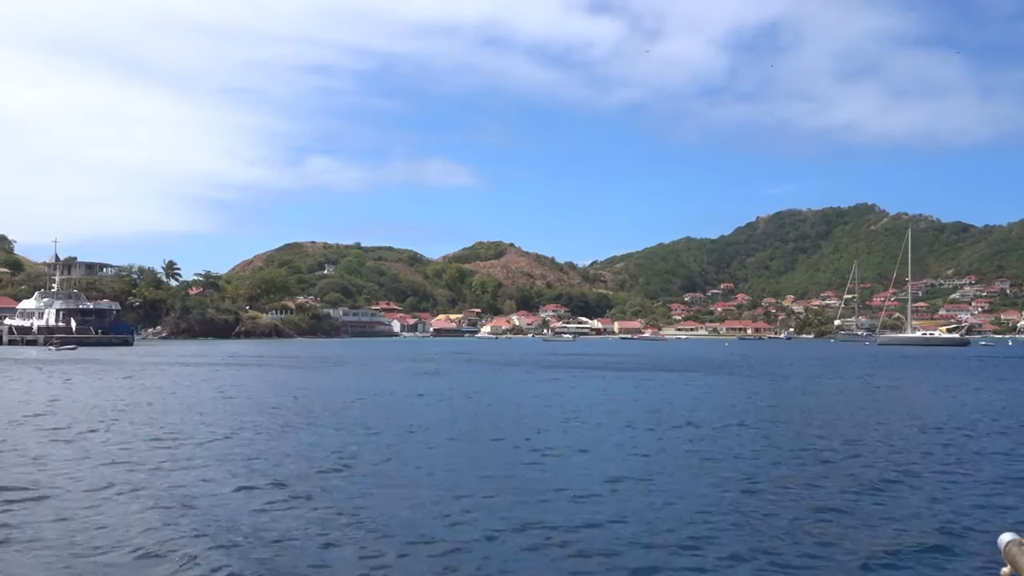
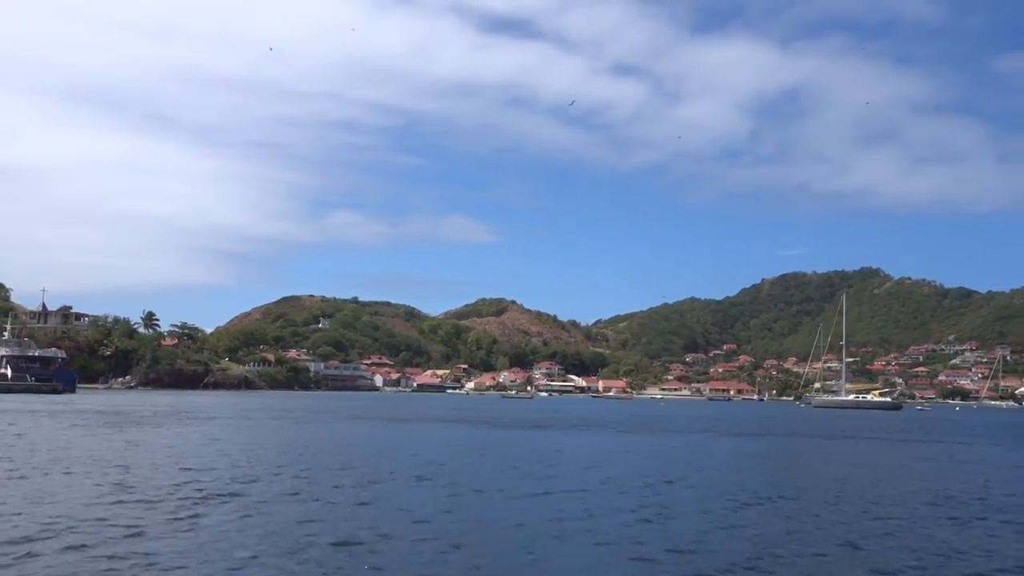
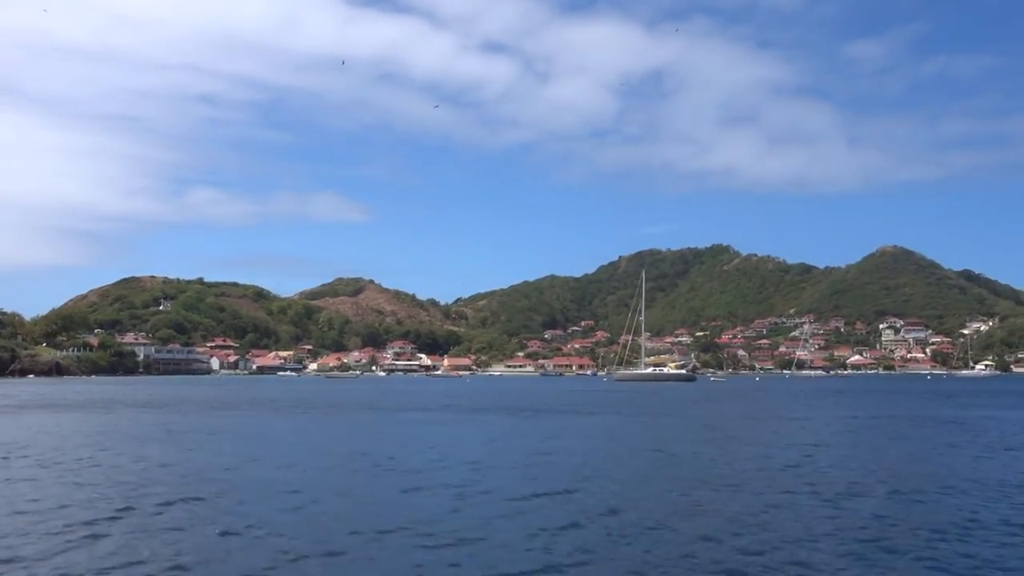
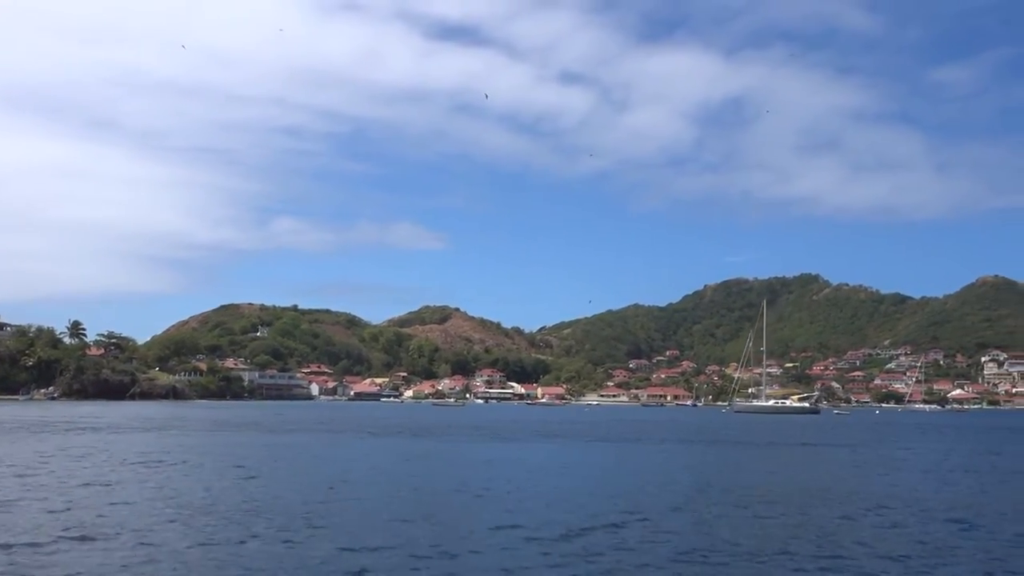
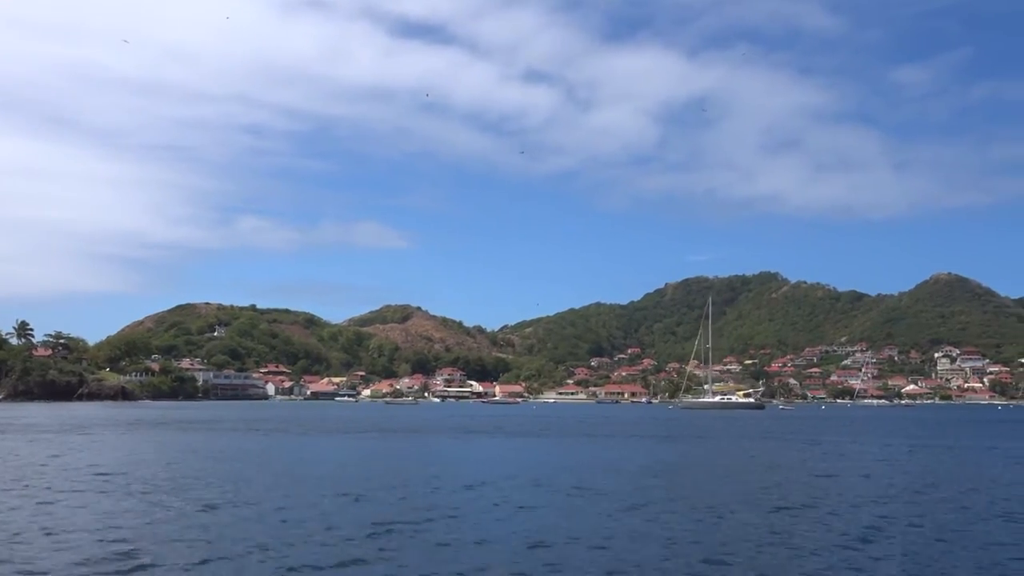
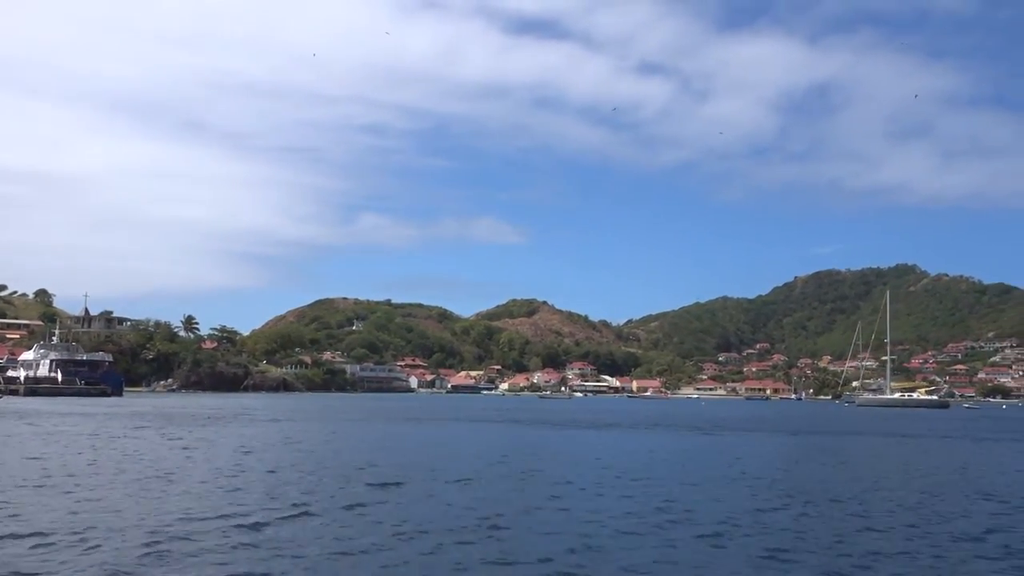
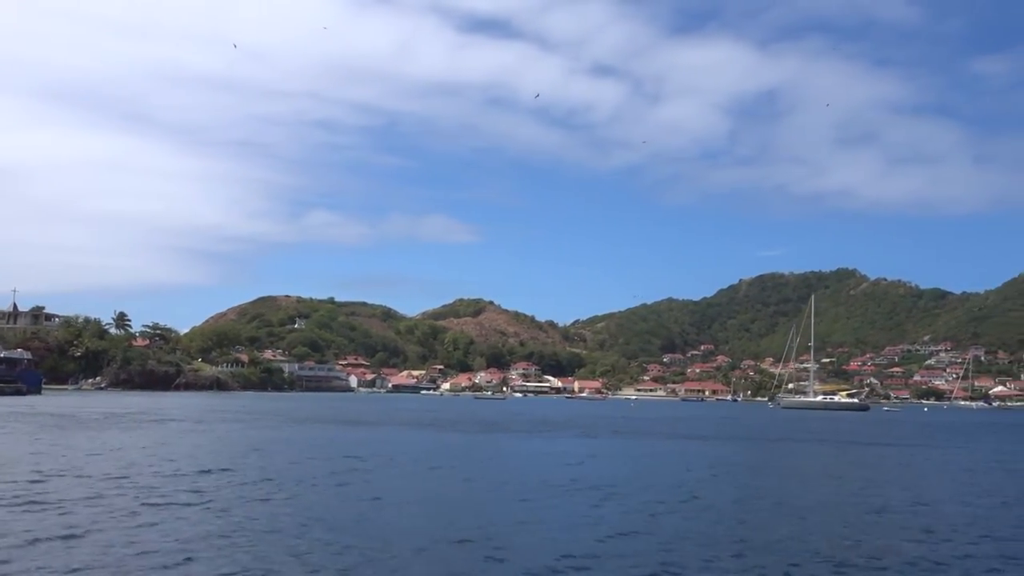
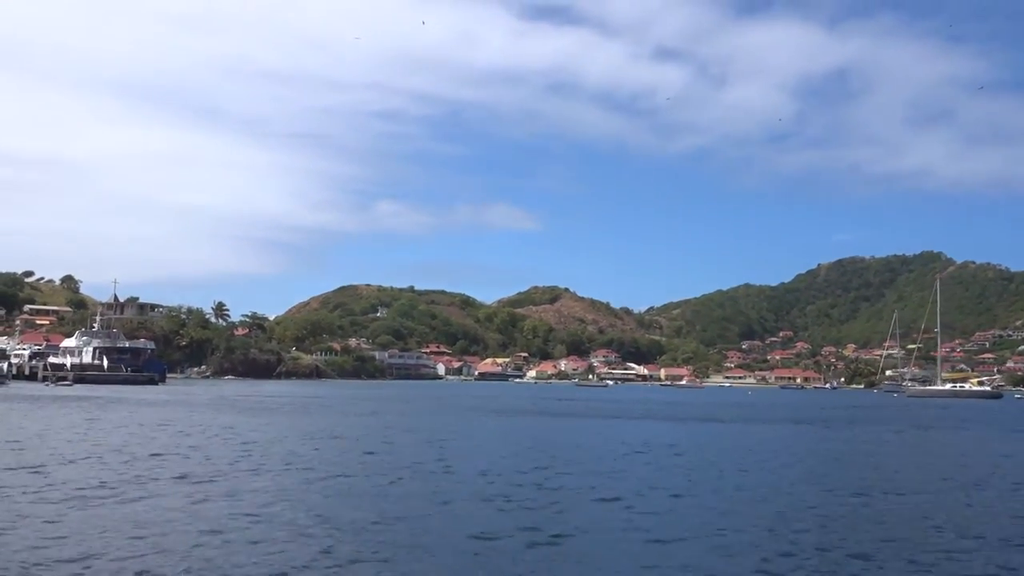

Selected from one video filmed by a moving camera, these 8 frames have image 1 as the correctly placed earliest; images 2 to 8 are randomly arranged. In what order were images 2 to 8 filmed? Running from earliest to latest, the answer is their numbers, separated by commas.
8, 6, 2, 7, 4, 5, 3
